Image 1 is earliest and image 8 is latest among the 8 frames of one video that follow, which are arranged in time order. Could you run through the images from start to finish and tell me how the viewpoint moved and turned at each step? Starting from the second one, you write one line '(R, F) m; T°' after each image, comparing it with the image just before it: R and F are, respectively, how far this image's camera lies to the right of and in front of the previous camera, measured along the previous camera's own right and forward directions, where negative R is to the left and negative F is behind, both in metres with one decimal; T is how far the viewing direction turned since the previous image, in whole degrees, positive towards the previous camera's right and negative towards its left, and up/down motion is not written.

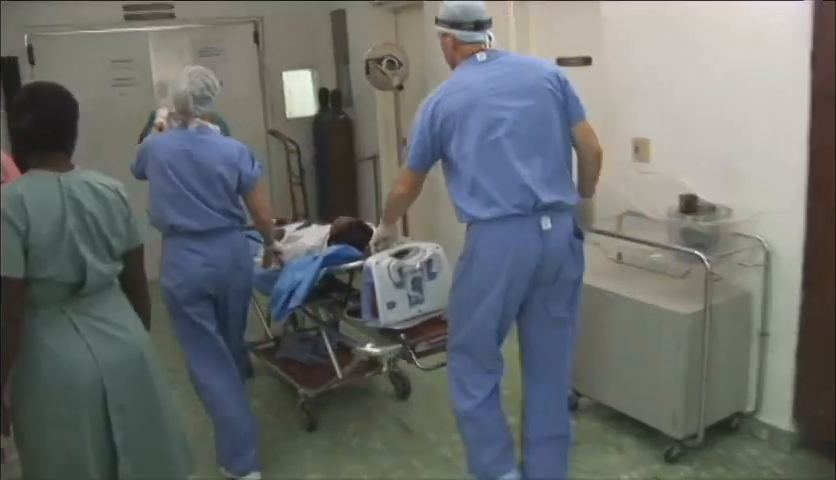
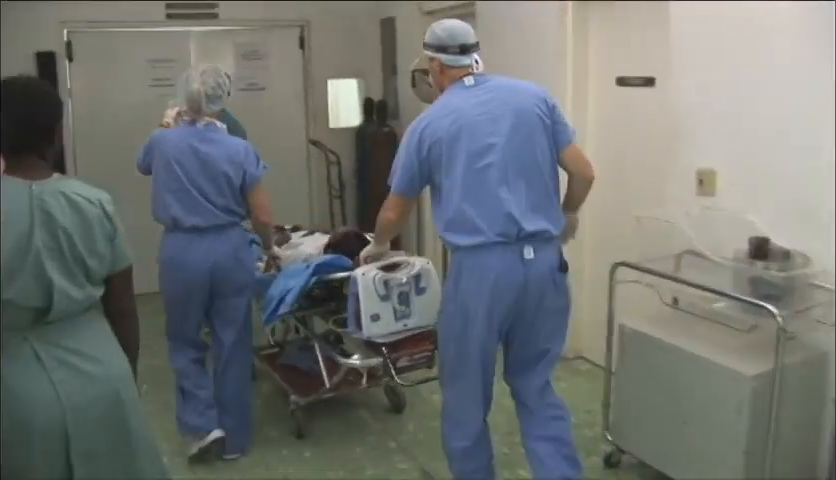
(+0.1, +0.3) m; -3°
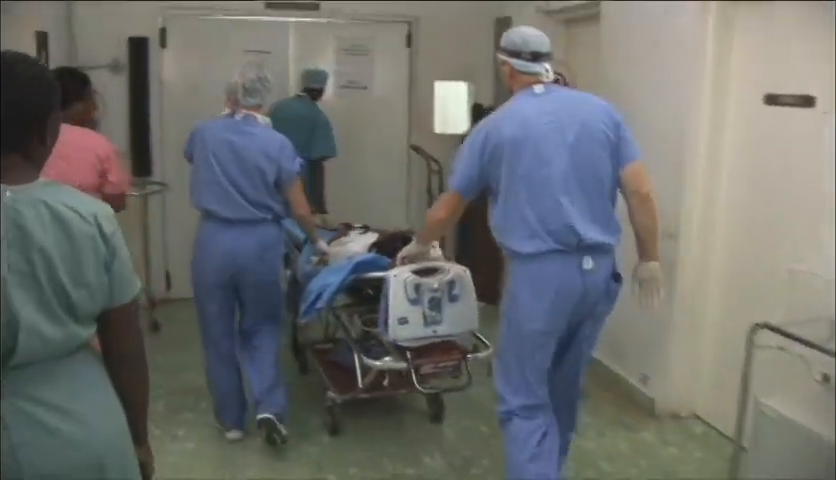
(0.0, +0.5) m; -7°
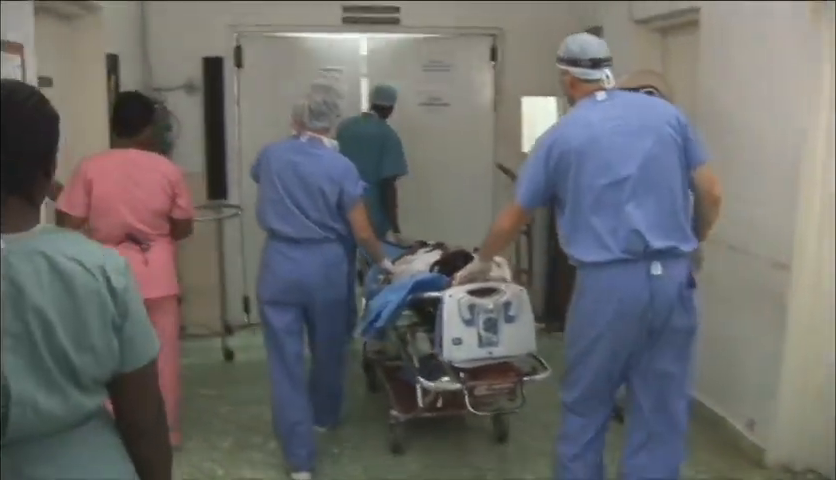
(+0.1, +0.3) m; -6°
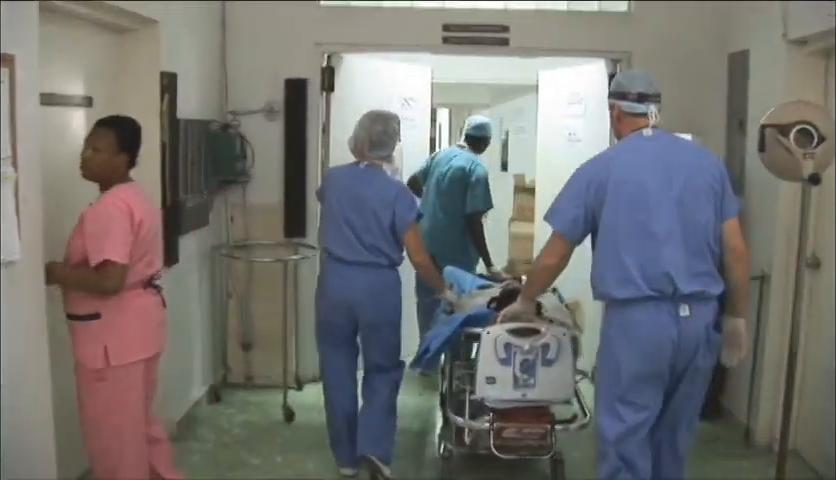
(+0.3, +0.7) m; -10°
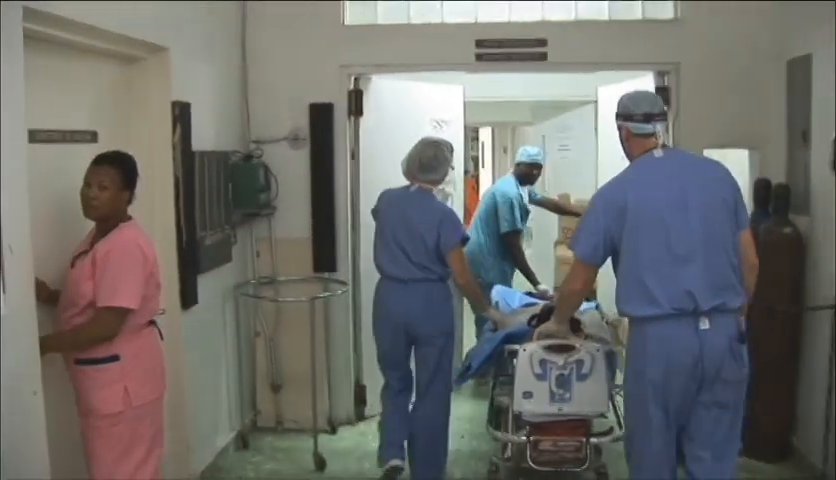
(+0.1, +0.3) m; -3°
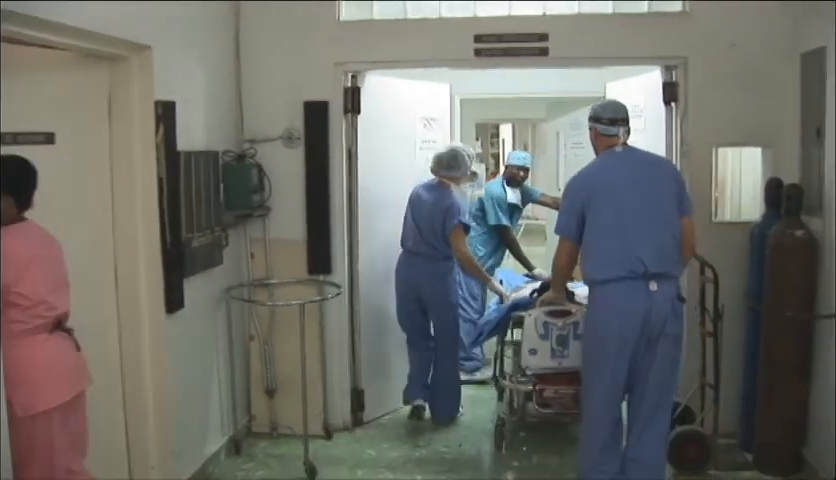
(+0.2, +0.1) m; -2°
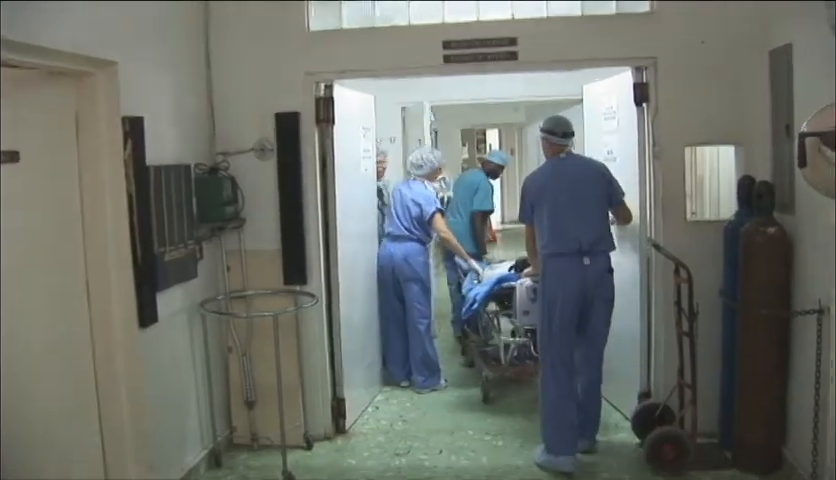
(+0.1, 0.0) m; 0°
